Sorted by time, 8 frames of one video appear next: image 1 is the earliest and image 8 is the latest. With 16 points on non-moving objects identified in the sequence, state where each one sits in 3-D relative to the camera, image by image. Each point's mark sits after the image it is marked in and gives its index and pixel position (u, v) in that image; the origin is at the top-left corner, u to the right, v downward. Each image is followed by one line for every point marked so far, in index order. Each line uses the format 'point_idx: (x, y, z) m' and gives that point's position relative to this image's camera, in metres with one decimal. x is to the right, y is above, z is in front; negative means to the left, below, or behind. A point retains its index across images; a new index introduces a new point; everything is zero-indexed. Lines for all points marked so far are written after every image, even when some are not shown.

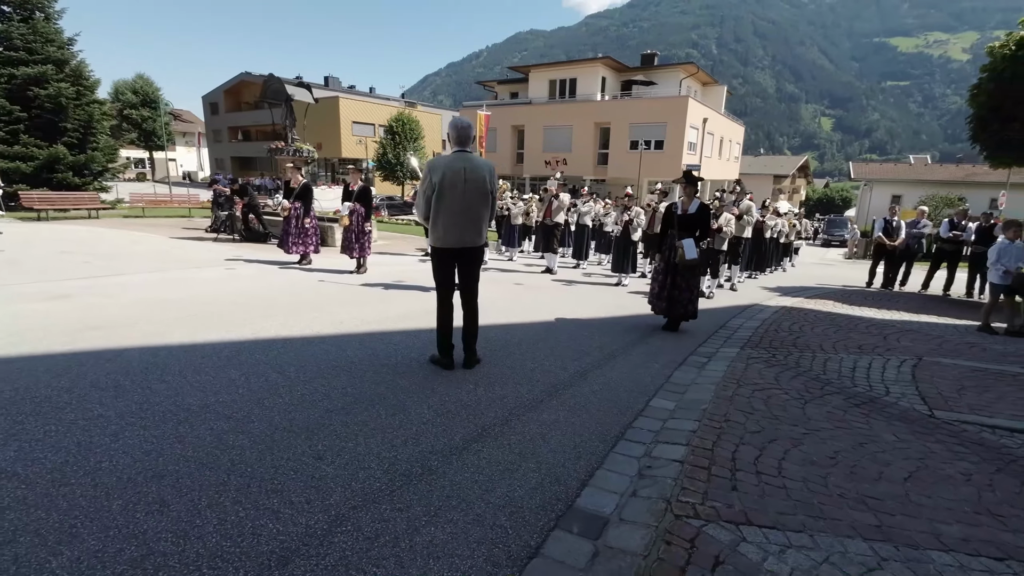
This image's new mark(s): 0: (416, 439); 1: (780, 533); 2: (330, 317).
0: (-0.6, -0.9, +3.1) m
1: (+1.3, -1.2, +2.3) m
2: (-2.2, -0.3, +5.8) m
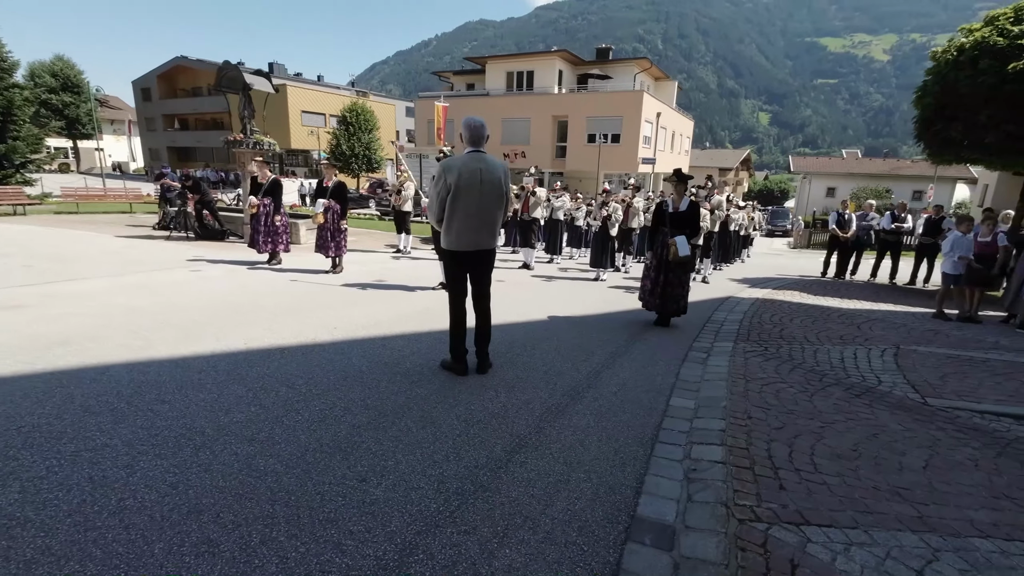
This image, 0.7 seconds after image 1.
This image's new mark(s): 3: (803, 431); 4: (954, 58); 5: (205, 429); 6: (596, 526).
0: (-0.3, -1.0, +3.0) m
1: (+1.6, -1.2, +2.4) m
2: (-2.2, -0.4, +5.6) m
3: (+2.1, -1.0, +3.5) m
4: (+9.1, +4.7, +10.0) m
5: (-1.9, -0.9, +3.1) m
6: (+0.4, -1.2, +2.4) m
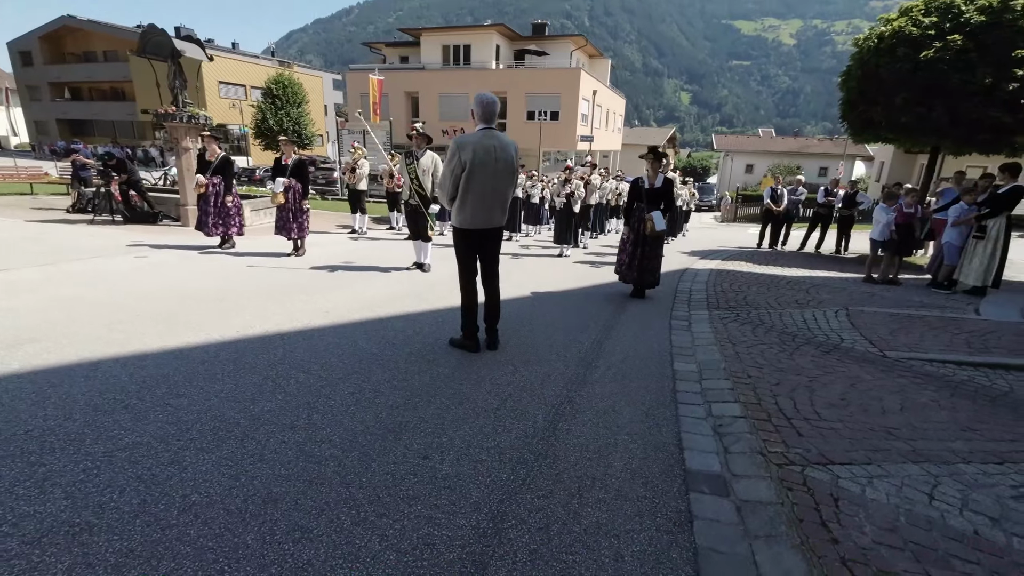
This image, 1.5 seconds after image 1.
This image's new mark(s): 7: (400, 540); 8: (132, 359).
0: (0.0, -0.9, +3.1) m
1: (+2.0, -1.0, +2.8) m
2: (-2.2, -0.2, +5.4) m
3: (+2.3, -0.8, +3.9) m
4: (+8.1, +5.4, +11.0) m
5: (-1.6, -0.8, +2.9) m
6: (+0.8, -1.0, +2.6) m
7: (-0.5, -1.1, +2.1) m
8: (-2.8, -0.5, +3.7) m
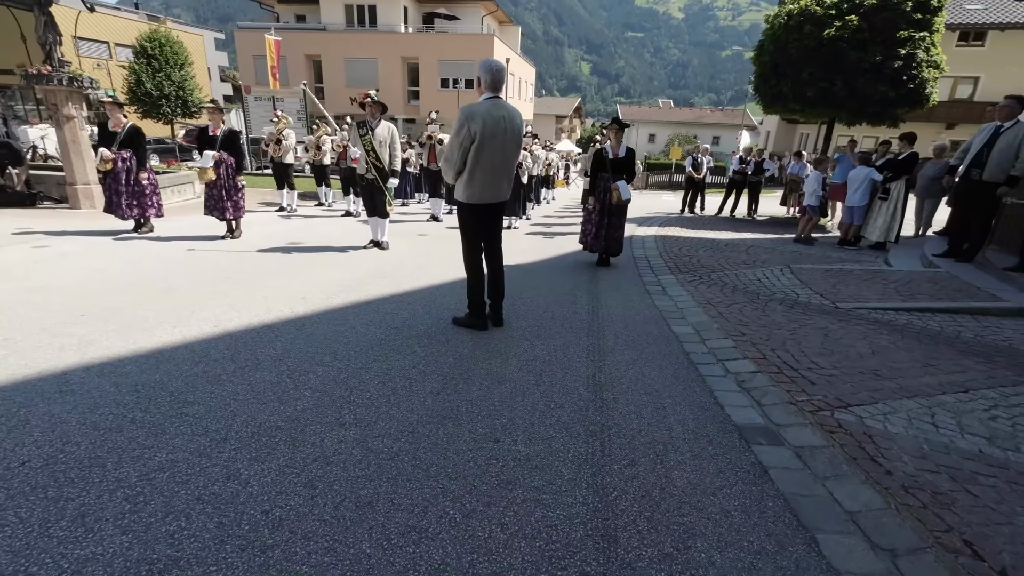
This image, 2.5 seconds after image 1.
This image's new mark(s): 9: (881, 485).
0: (+0.3, -0.7, +3.1) m
1: (+2.3, -0.8, +3.1) m
2: (-2.3, -0.1, +4.9) m
3: (+2.4, -0.4, +4.3) m
4: (+6.6, +6.5, +11.9) m
5: (-1.3, -0.7, +2.7) m
6: (+1.2, -0.8, +2.8) m
7: (0.0, -1.0, +2.0) m
8: (-2.6, -0.5, +3.2) m
9: (+1.8, -0.9, +2.4) m
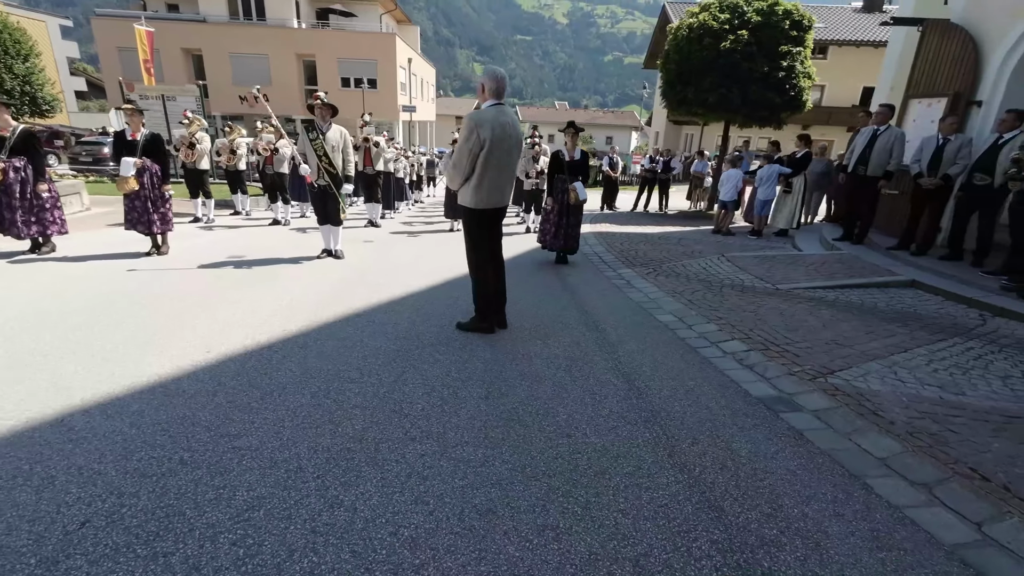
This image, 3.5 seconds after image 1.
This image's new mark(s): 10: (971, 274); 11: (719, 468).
0: (+0.6, -0.7, +3.2) m
1: (+2.5, -0.6, +3.7) m
2: (-2.4, -0.2, +4.6) m
3: (+2.4, -0.3, +4.9) m
4: (+4.6, +6.8, +13.1) m
5: (-0.9, -0.8, +2.6) m
6: (+1.5, -0.8, +3.1) m
7: (+0.6, -1.0, +2.2) m
8: (-2.3, -0.7, +2.8) m
9: (+2.2, -0.8, +2.9) m
10: (+6.1, +0.2, +6.5) m
11: (+1.0, -0.9, +2.5) m
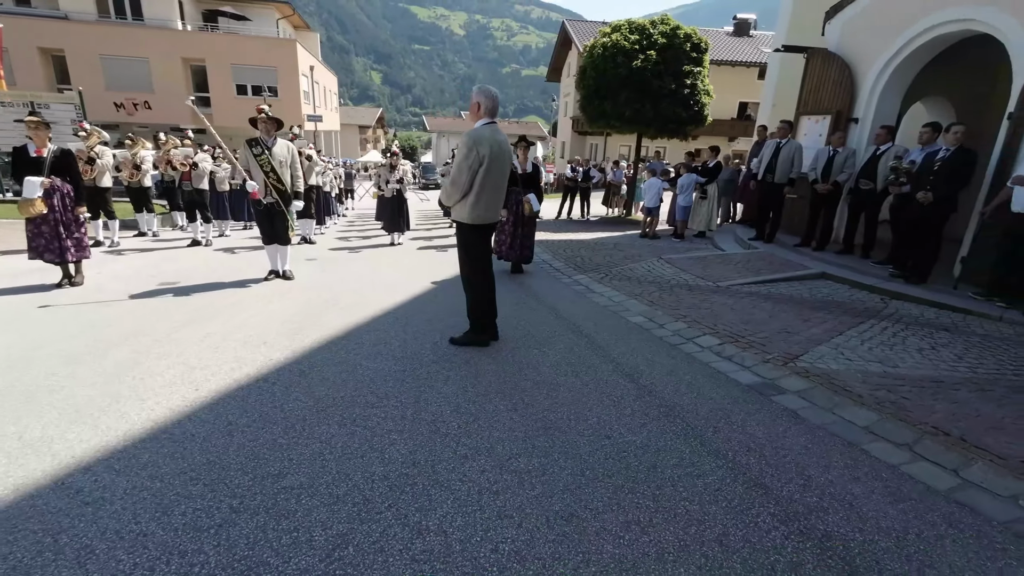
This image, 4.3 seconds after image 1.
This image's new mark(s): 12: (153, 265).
0: (+0.7, -0.7, +3.4) m
1: (+2.6, -0.6, +4.2) m
2: (-2.4, -0.5, +4.2) m
3: (+2.2, -0.3, +5.4) m
4: (+2.5, +6.7, +14.0) m
5: (-0.6, -0.9, +2.5) m
6: (+1.7, -0.8, +3.5) m
7: (+0.9, -1.0, +2.4) m
8: (-2.0, -0.9, +2.5) m
9: (+2.4, -0.8, +3.3) m
10: (+5.5, +0.4, +7.7) m
11: (+1.3, -0.9, +2.8) m
12: (-5.3, +0.4, +7.2) m
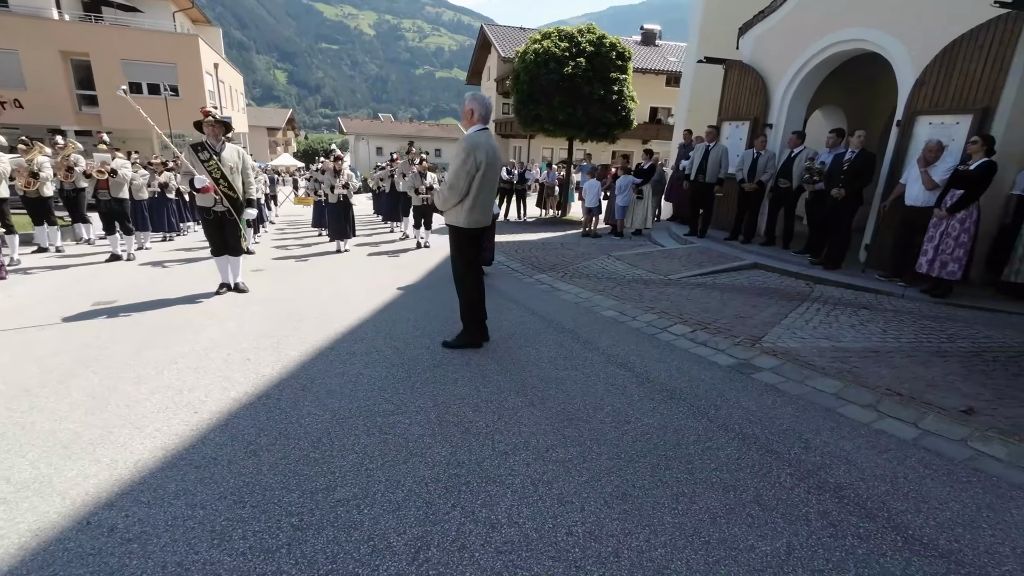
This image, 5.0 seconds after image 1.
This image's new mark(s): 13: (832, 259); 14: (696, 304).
0: (+0.8, -0.7, +3.7) m
1: (+2.5, -0.5, +4.7) m
2: (-2.5, -0.6, +3.9) m
3: (+1.9, -0.2, +5.8) m
4: (+0.6, +6.7, +14.4) m
5: (-0.3, -0.9, +2.5) m
6: (+1.7, -0.7, +3.9) m
7: (+1.1, -1.0, +2.7) m
8: (-1.8, -1.0, +2.3) m
9: (+2.5, -0.7, +3.8) m
10: (+4.8, +0.6, +8.6) m
11: (+1.5, -0.9, +3.1) m
12: (-5.8, +0.1, +6.4) m
13: (+5.1, +0.4, +7.8) m
14: (+2.2, -0.2, +6.0) m
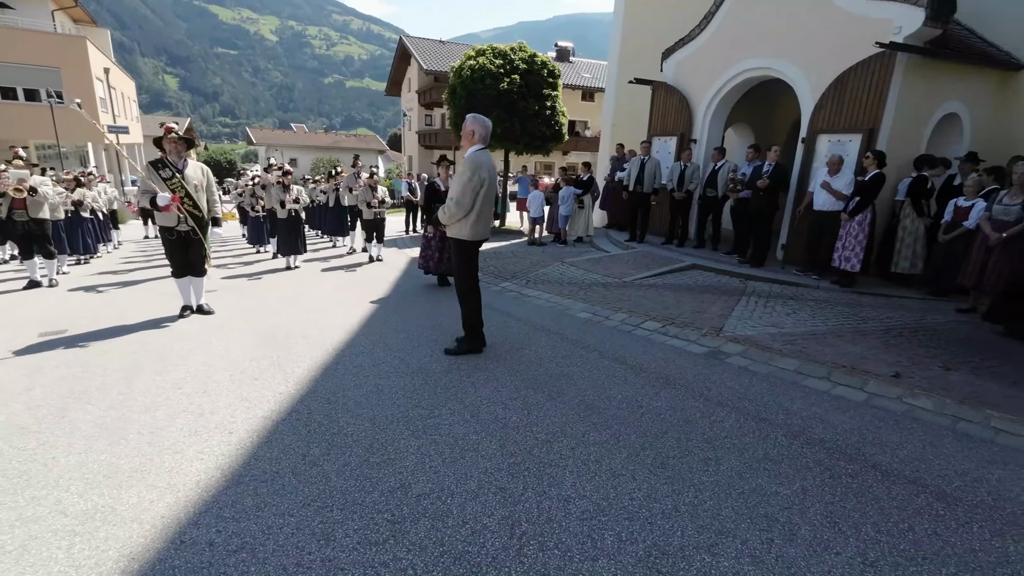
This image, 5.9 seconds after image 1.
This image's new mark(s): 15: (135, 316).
0: (+0.9, -0.7, +4.1) m
1: (+2.4, -0.4, +5.4) m
2: (-2.4, -0.8, +3.9) m
3: (+1.6, -0.2, +6.4) m
4: (-1.4, +6.5, +14.7) m
5: (0.0, -1.0, +2.8) m
6: (+1.8, -0.7, +4.4) m
7: (+1.4, -0.9, +3.1) m
8: (-1.4, -1.1, +2.3) m
9: (+2.5, -0.6, +4.5) m
10: (+4.0, +0.6, +9.6) m
11: (+1.7, -0.8, +3.6) m
12: (-6.0, -0.3, +5.8) m
13: (+4.4, +0.5, +8.8) m
14: (+1.9, -0.2, +6.6) m
15: (-4.5, -0.3, +5.8) m
